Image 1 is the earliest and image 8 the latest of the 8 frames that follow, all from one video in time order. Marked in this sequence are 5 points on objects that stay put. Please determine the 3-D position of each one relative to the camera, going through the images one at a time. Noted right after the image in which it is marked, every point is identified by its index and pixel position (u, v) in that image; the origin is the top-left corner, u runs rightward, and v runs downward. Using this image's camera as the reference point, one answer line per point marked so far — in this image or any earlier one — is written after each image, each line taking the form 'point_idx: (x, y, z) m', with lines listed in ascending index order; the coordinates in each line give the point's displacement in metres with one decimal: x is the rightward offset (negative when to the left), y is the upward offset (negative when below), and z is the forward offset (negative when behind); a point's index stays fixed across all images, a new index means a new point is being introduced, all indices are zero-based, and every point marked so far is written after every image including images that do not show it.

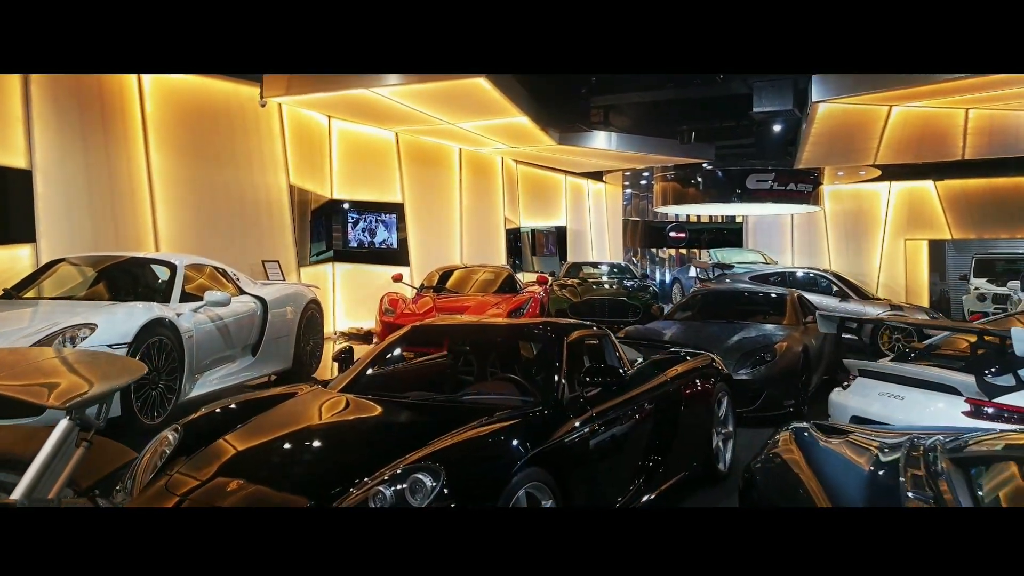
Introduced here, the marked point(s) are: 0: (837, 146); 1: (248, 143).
0: (+3.9, +1.6, +9.6) m
1: (-2.5, +1.3, +7.6) m
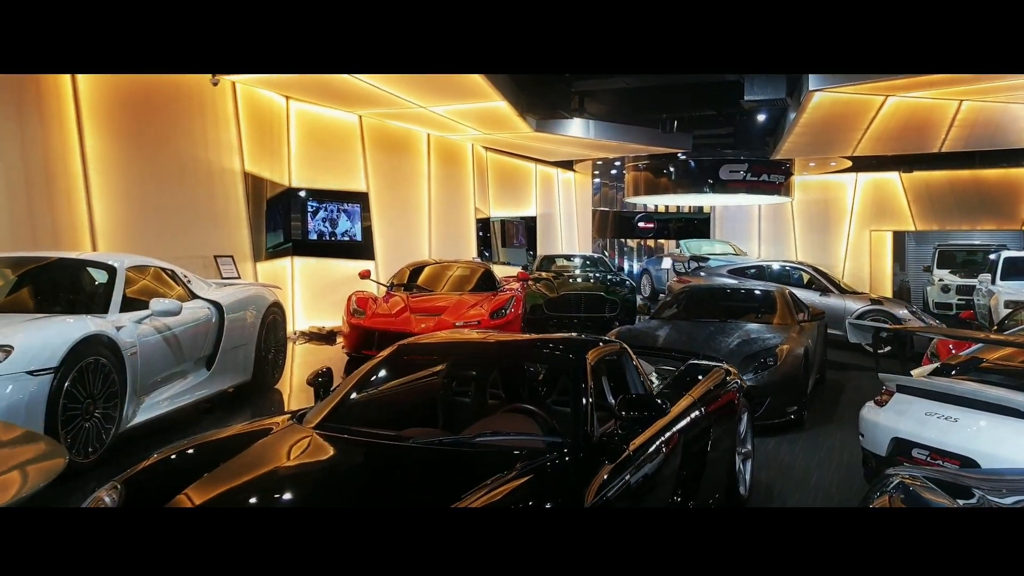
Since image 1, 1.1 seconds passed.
0: (+3.5, +1.7, +9.3) m
1: (-2.7, +1.4, +6.9) m
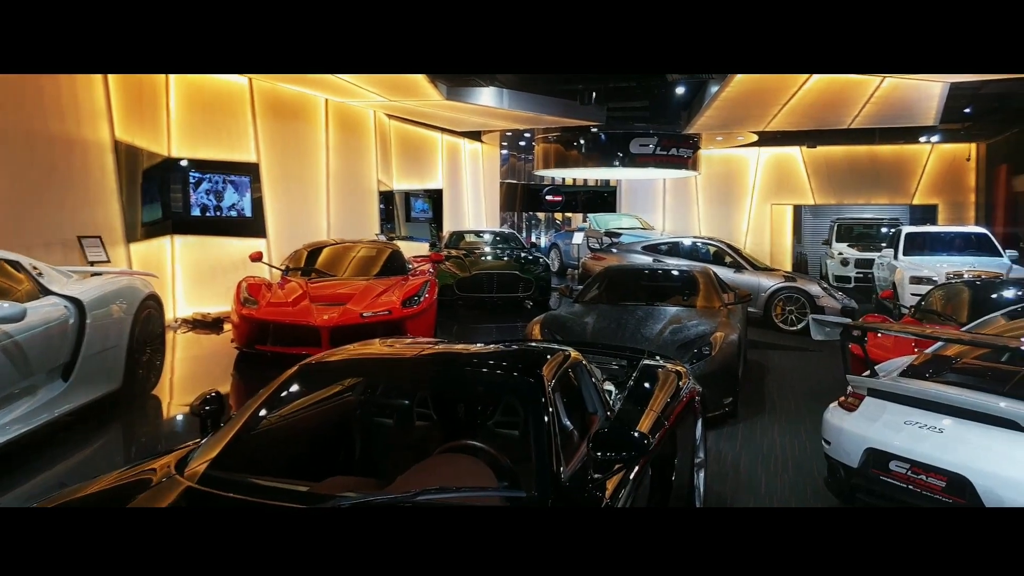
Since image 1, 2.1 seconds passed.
0: (+2.5, +1.9, +9.1) m
1: (-3.3, +1.5, +6.0) m
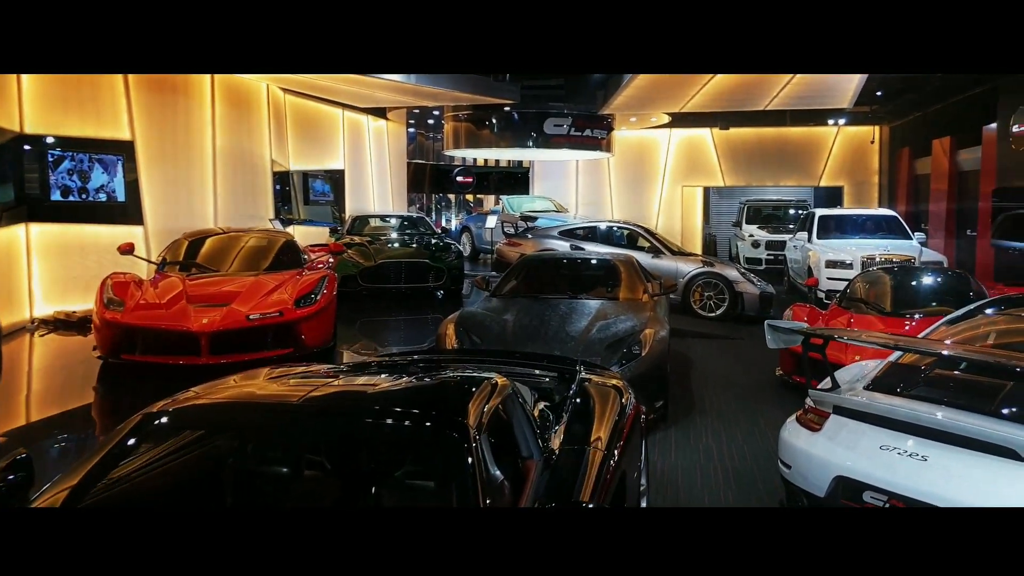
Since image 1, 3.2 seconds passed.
0: (+1.5, +2.1, +8.7) m
1: (-3.9, +1.5, +5.0) m
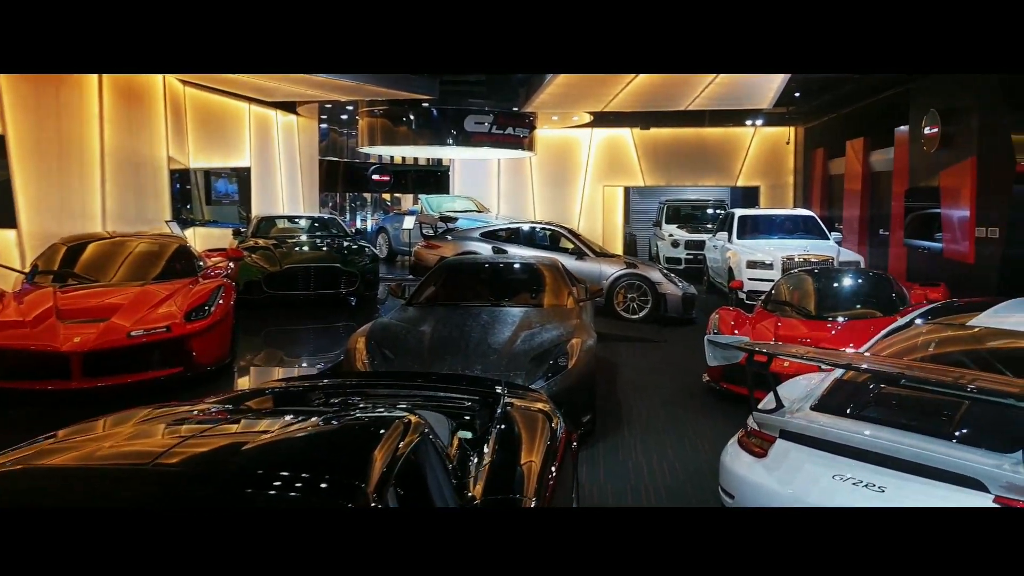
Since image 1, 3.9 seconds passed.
0: (+0.7, +2.1, +8.5) m
1: (-4.4, +1.4, +4.3) m
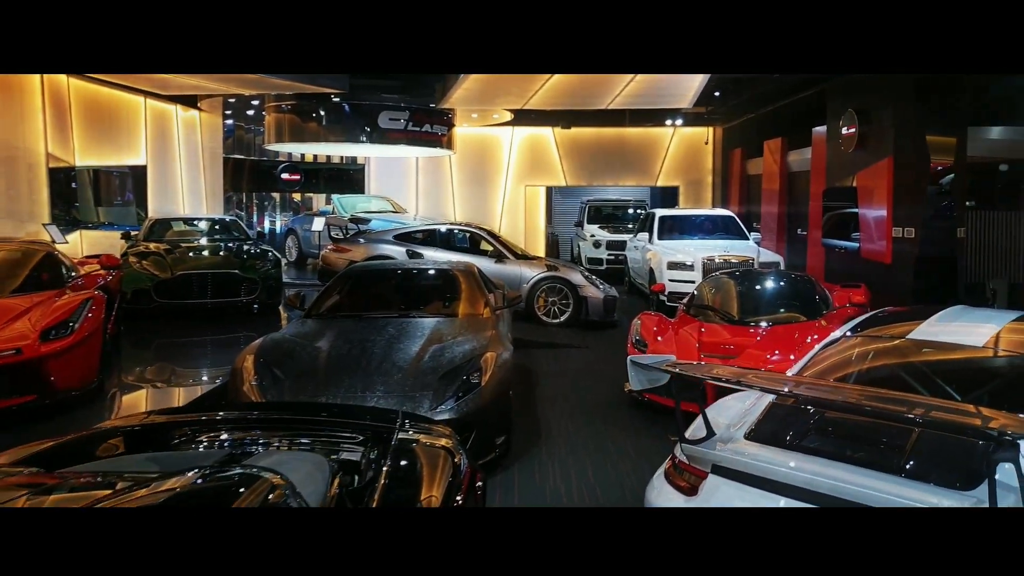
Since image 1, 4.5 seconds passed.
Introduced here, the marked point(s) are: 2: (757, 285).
0: (-0.2, +2.0, +8.1) m
1: (-4.8, +1.3, +3.5) m
2: (+1.8, 0.0, +6.0) m
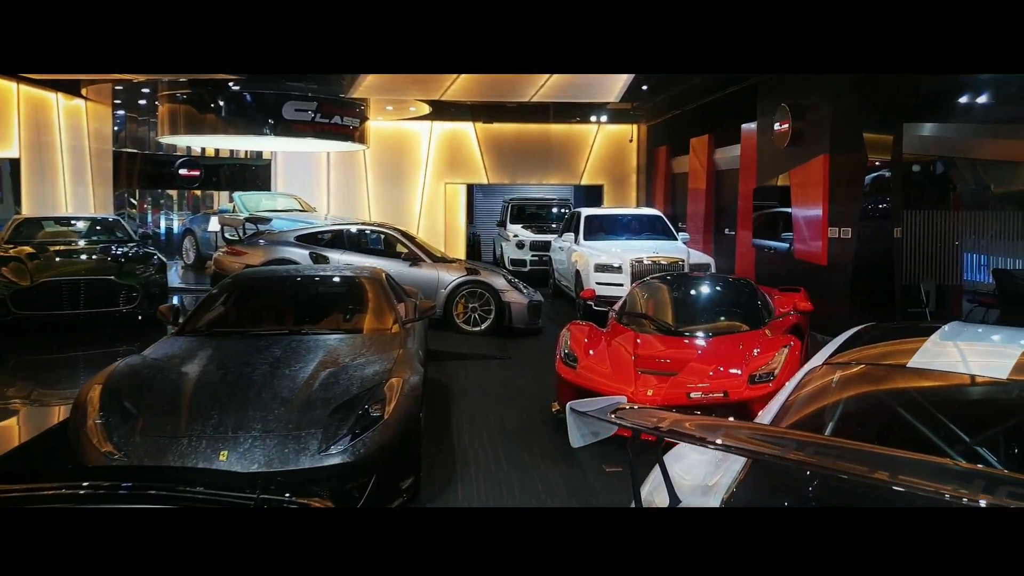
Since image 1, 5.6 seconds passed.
0: (-1.0, +2.0, +7.5) m
1: (-5.1, +1.2, +2.4) m
2: (+1.2, 0.0, +5.5) m
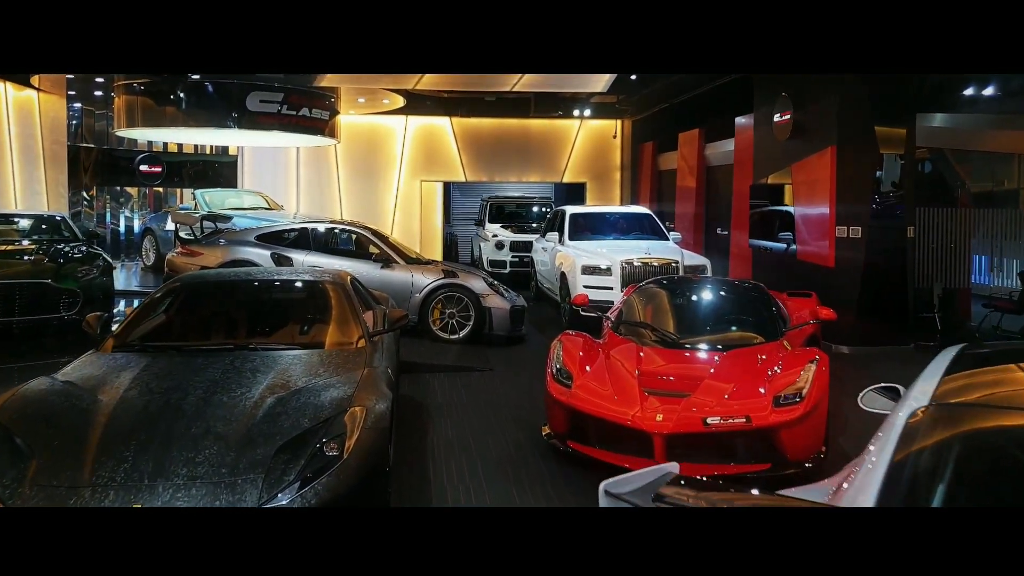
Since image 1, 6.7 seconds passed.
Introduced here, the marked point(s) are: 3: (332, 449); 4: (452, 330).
0: (-1.1, +1.9, +6.8) m
1: (-5.2, +1.2, +1.6) m
2: (+1.1, 0.0, +4.9) m
3: (-0.6, -0.5, +2.6) m
4: (-0.5, -0.4, +7.1) m
